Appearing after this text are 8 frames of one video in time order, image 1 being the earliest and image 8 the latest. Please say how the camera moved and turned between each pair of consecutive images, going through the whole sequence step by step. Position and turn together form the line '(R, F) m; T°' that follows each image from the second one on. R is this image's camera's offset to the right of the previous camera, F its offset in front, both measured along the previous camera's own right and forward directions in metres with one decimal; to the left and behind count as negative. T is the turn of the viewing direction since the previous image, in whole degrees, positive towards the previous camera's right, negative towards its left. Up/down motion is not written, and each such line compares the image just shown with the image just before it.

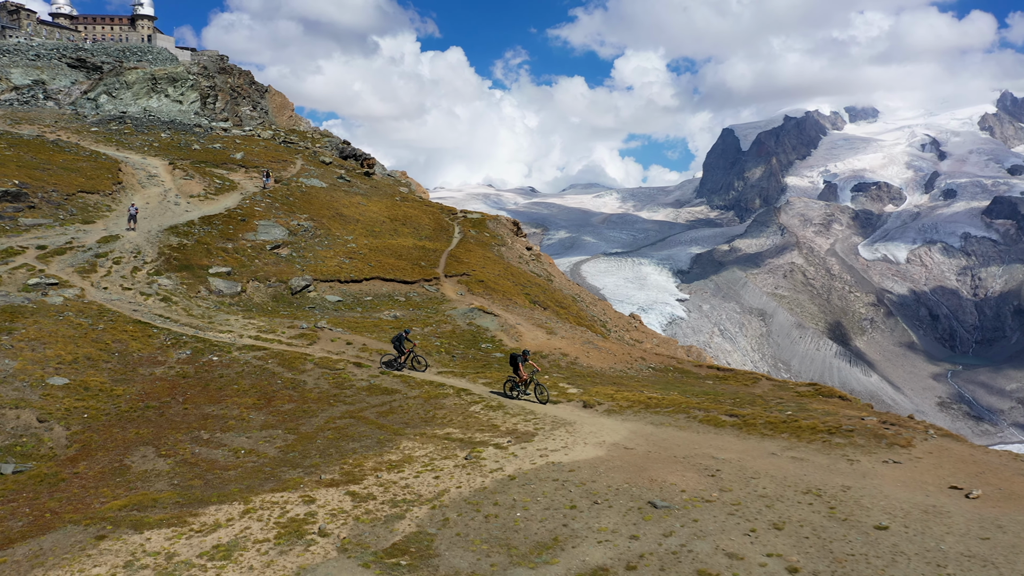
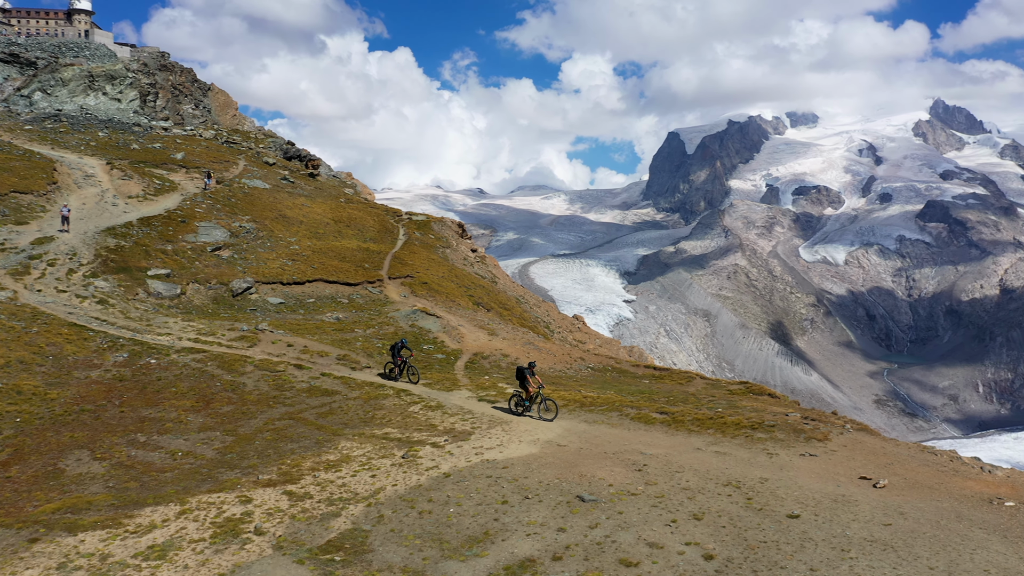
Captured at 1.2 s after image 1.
(+0.3, -0.6) m; +4°
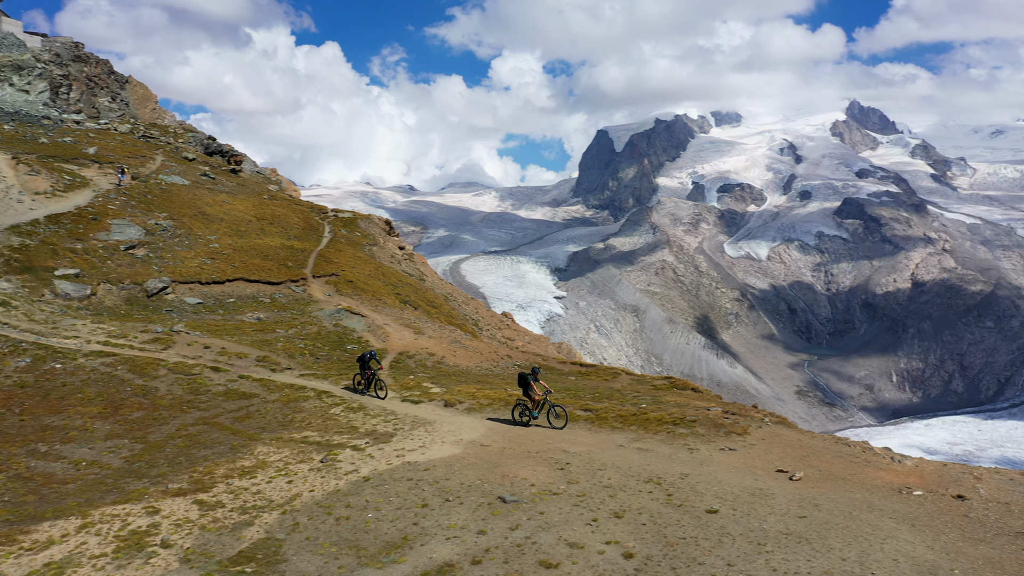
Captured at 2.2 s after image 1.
(+0.3, +0.3) m; +5°
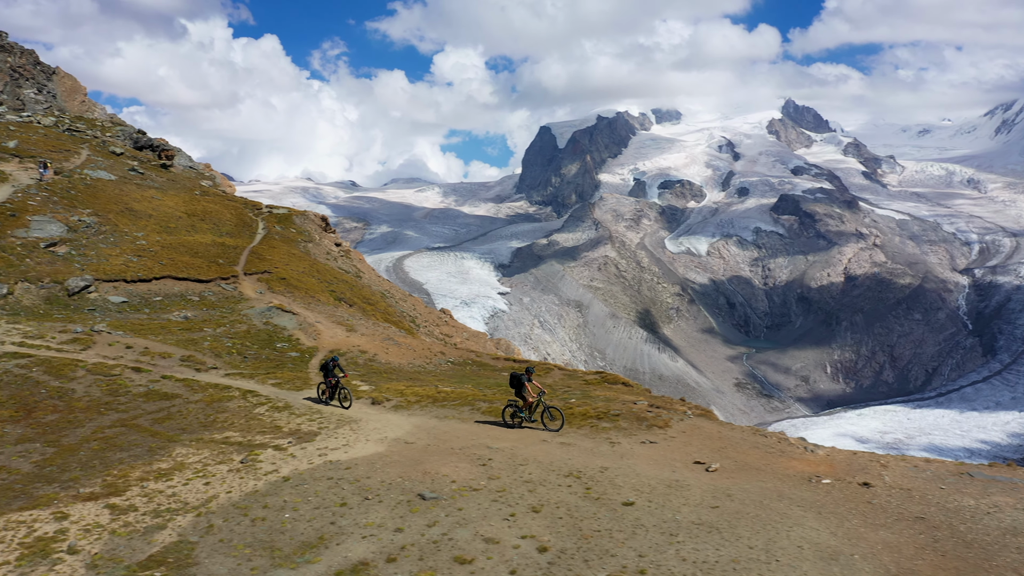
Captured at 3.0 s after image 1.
(+0.6, -0.1) m; +4°
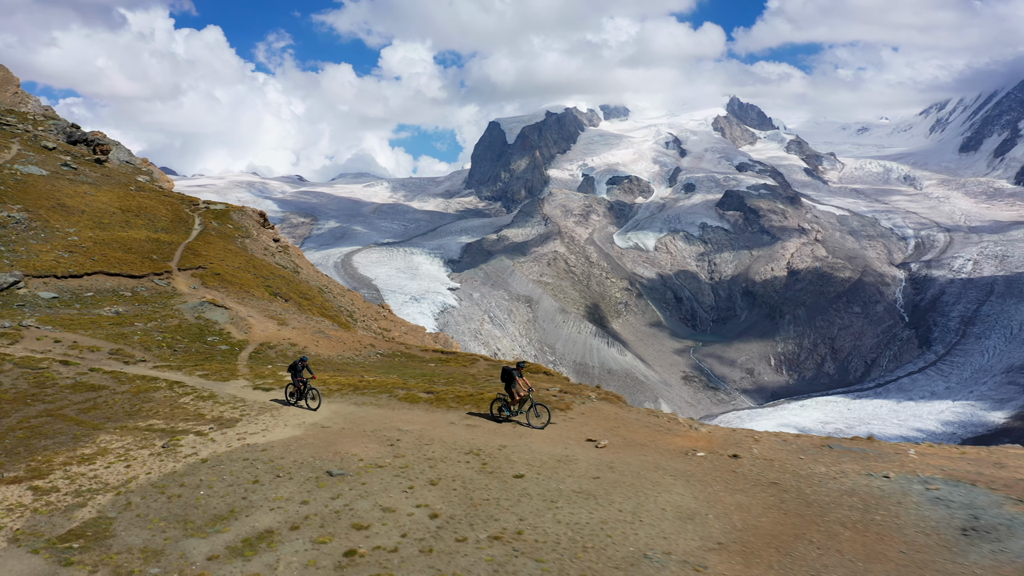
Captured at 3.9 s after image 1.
(+1.2, -1.7) m; +3°
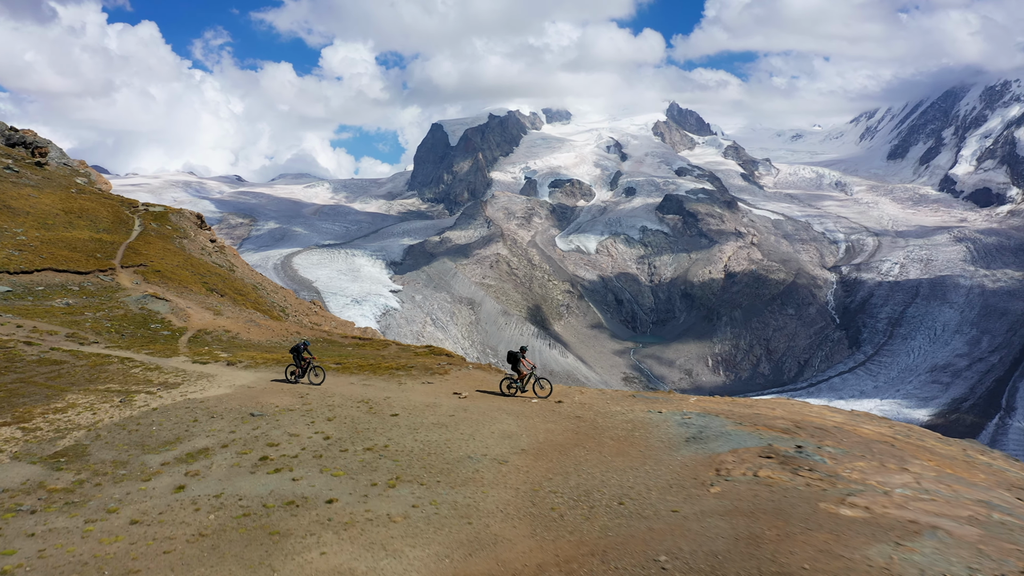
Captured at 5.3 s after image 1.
(+2.1, -7.2) m; +4°
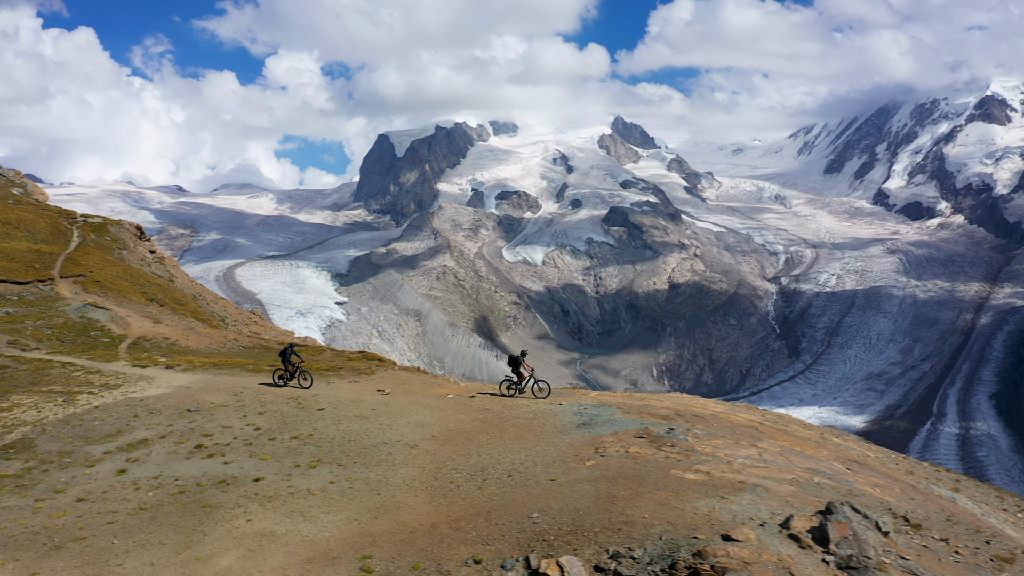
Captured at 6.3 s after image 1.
(+1.1, -3.2) m; +4°
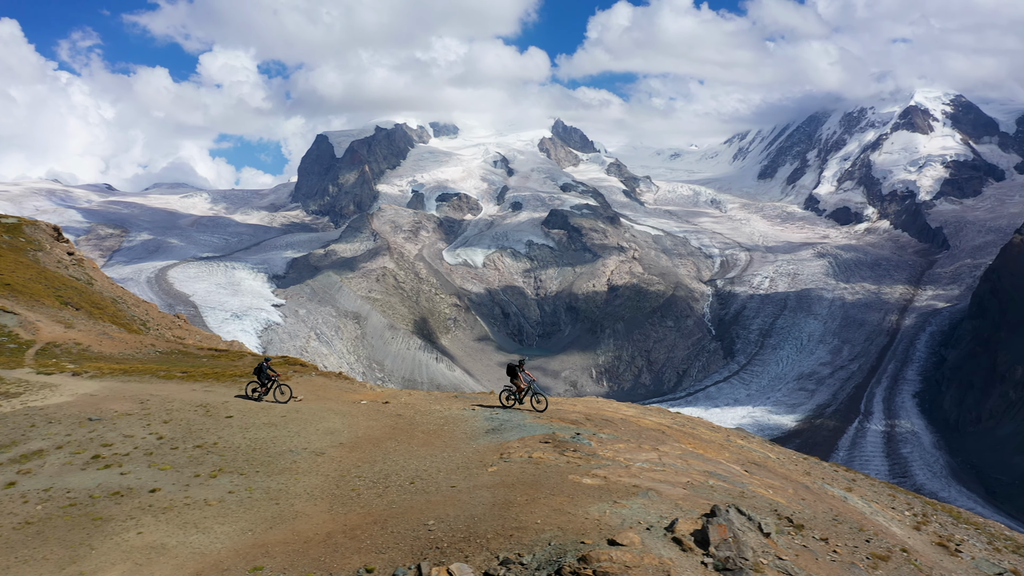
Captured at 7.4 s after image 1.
(+1.0, -0.2) m; +4°
